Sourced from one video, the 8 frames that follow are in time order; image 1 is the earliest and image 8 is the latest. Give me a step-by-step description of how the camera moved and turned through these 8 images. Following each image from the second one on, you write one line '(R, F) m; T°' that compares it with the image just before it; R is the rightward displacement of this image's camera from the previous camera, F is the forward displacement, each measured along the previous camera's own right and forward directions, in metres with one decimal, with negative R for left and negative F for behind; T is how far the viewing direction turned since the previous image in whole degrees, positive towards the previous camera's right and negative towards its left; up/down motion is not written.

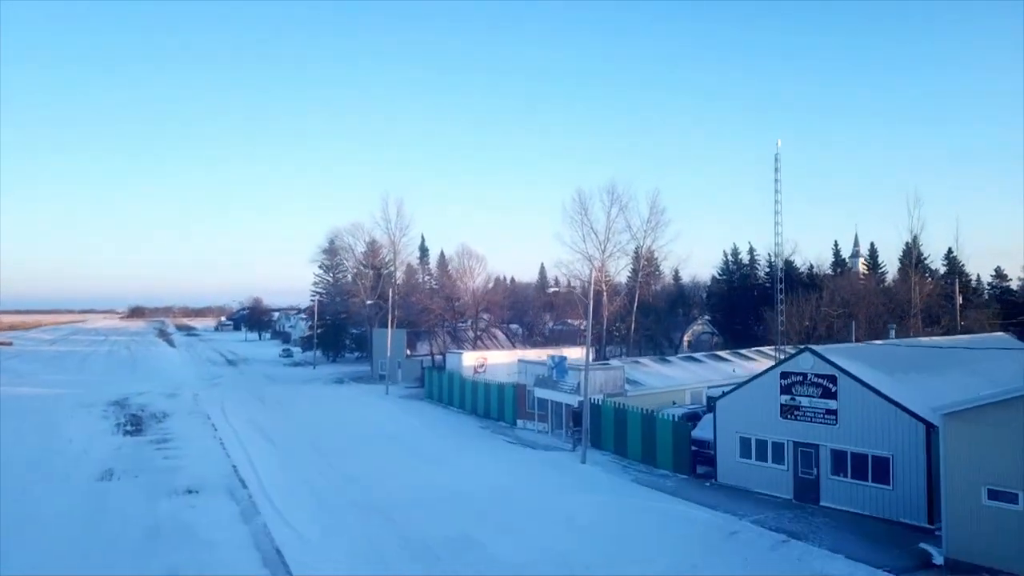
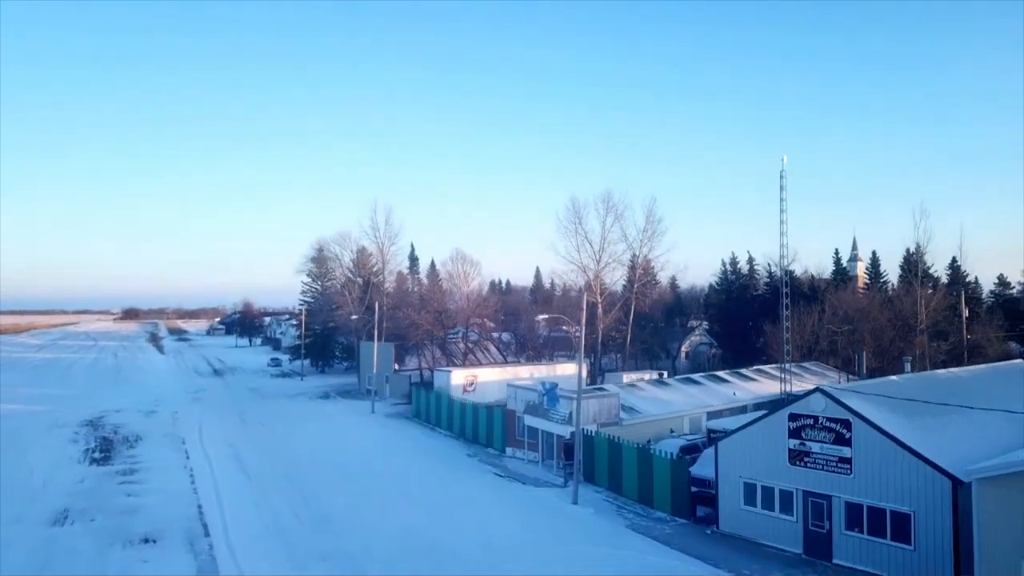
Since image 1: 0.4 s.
(+0.1, +0.7) m; 0°
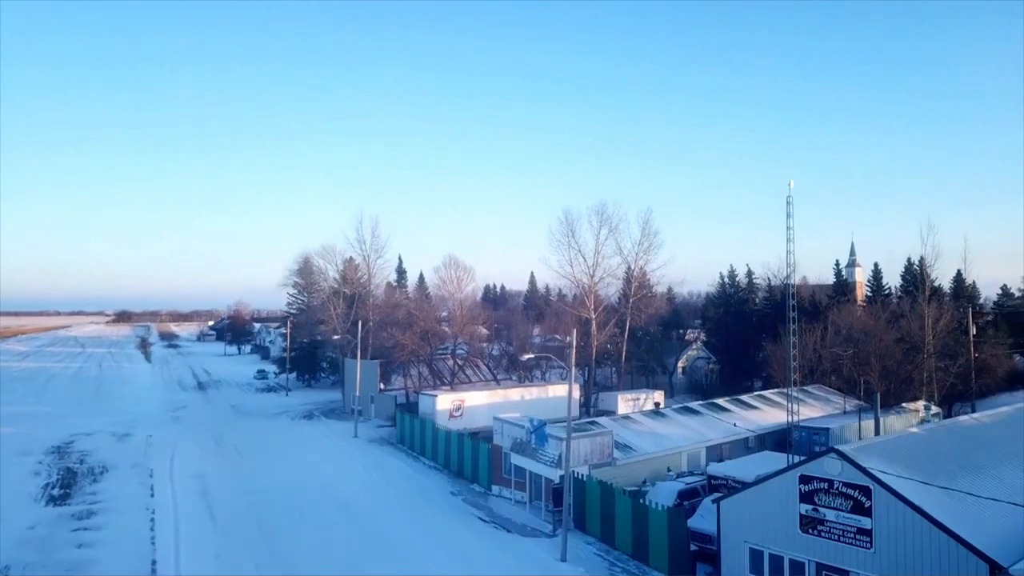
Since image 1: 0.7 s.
(+0.2, +0.8) m; 0°
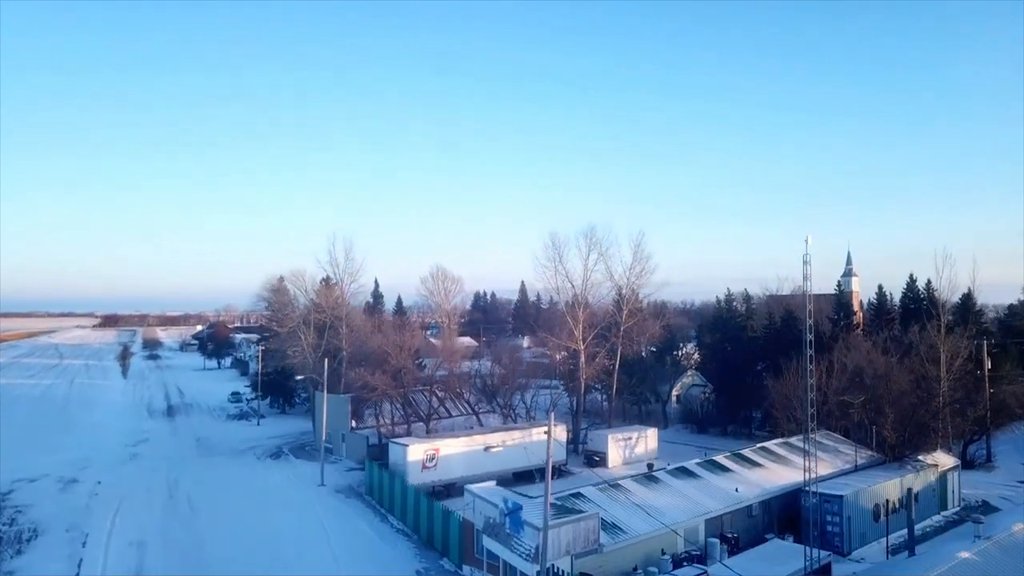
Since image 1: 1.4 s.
(+0.3, +1.4) m; +1°
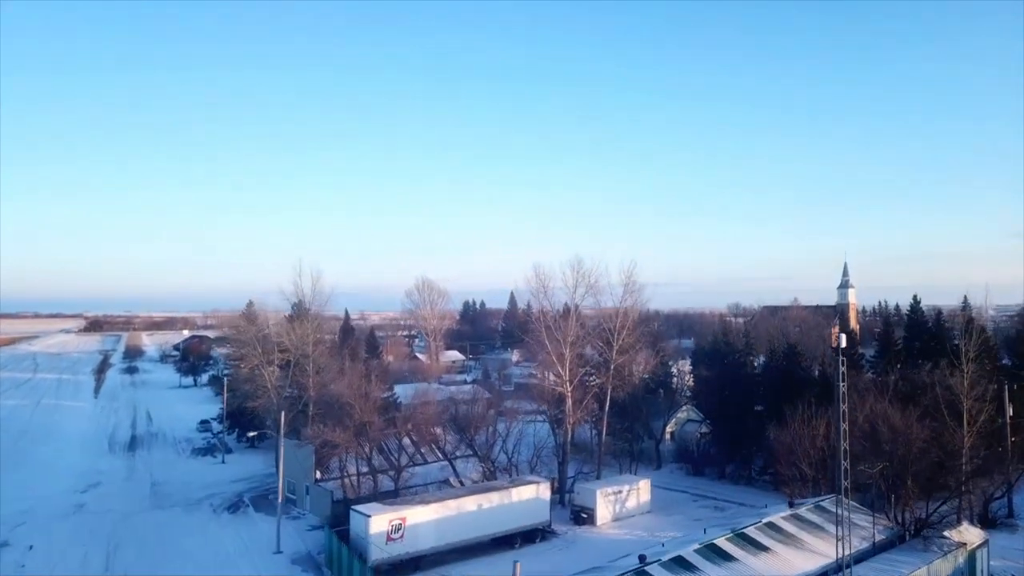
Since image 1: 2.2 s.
(+0.3, +1.6) m; +1°
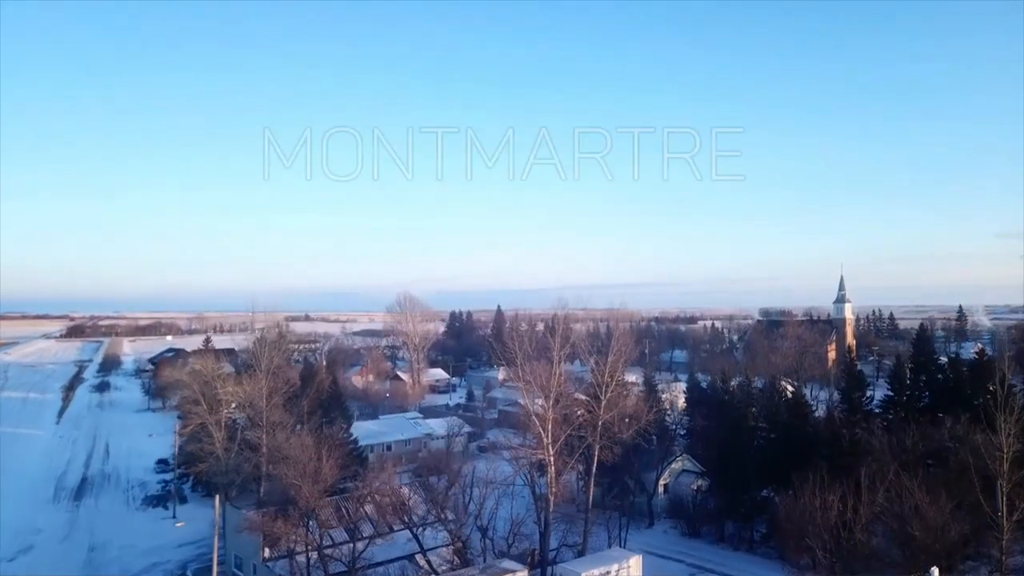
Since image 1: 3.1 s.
(+0.3, +1.9) m; +1°
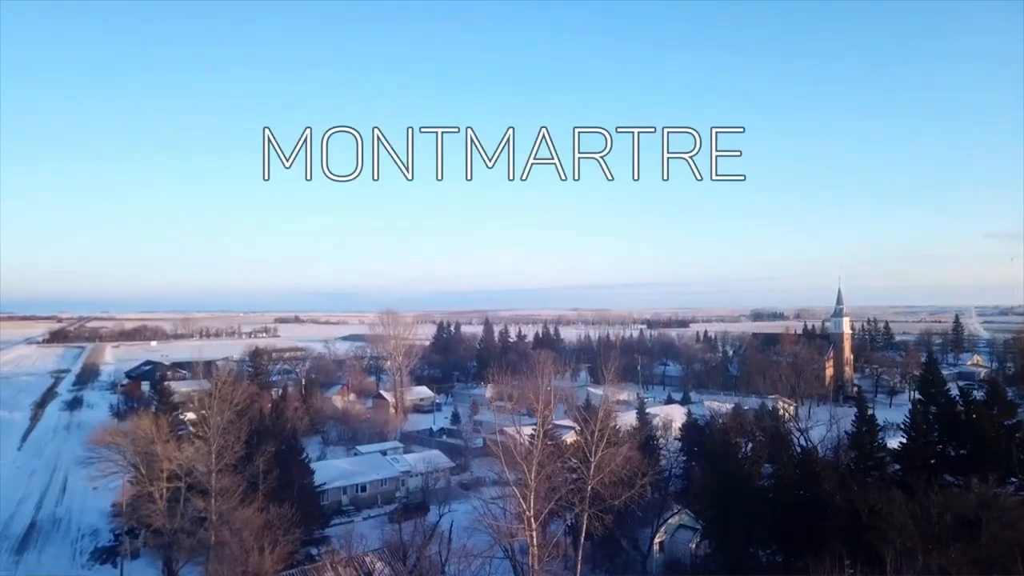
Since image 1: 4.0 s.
(+0.3, +1.8) m; +1°
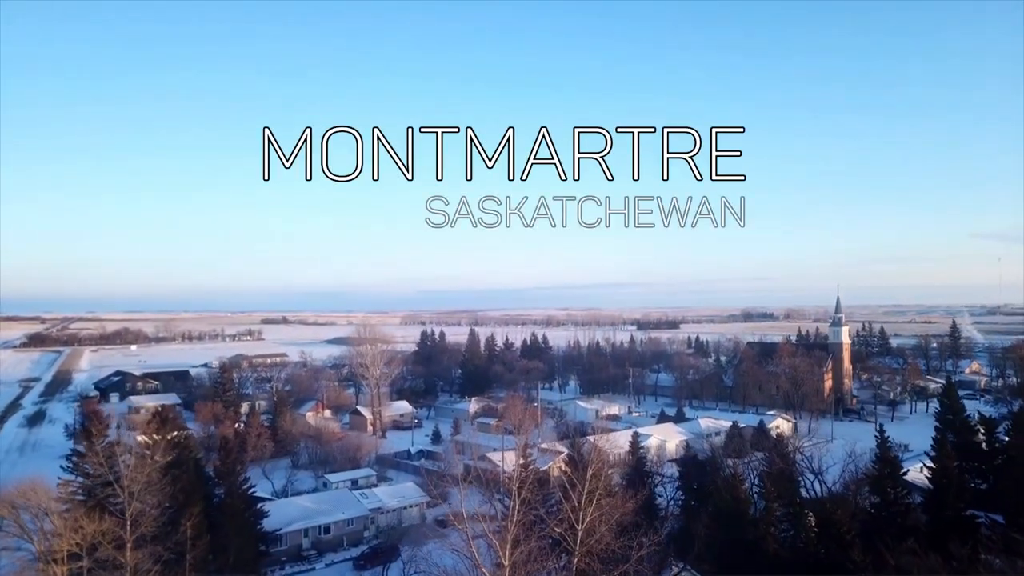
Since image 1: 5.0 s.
(+0.3, +2.4) m; +1°
